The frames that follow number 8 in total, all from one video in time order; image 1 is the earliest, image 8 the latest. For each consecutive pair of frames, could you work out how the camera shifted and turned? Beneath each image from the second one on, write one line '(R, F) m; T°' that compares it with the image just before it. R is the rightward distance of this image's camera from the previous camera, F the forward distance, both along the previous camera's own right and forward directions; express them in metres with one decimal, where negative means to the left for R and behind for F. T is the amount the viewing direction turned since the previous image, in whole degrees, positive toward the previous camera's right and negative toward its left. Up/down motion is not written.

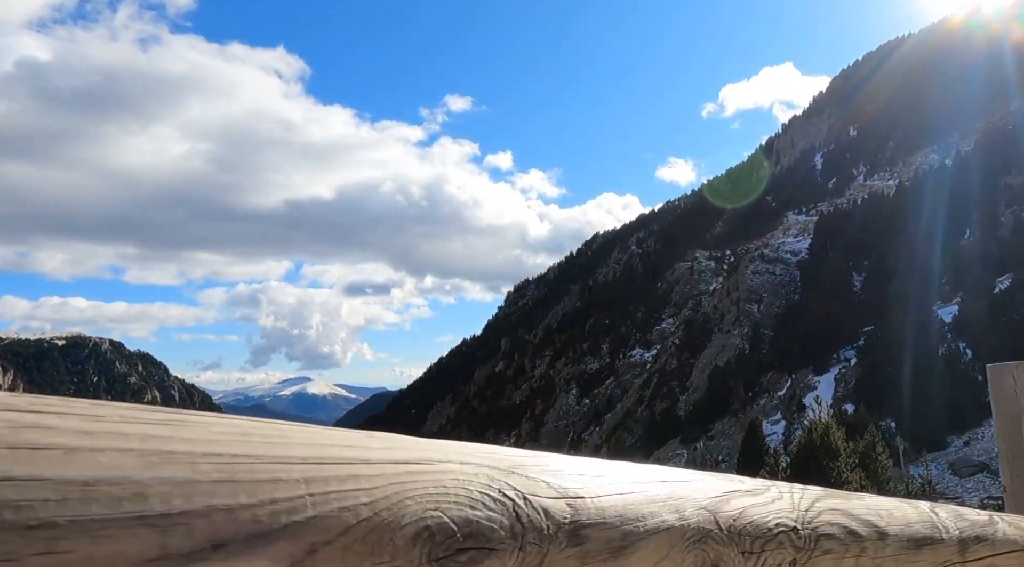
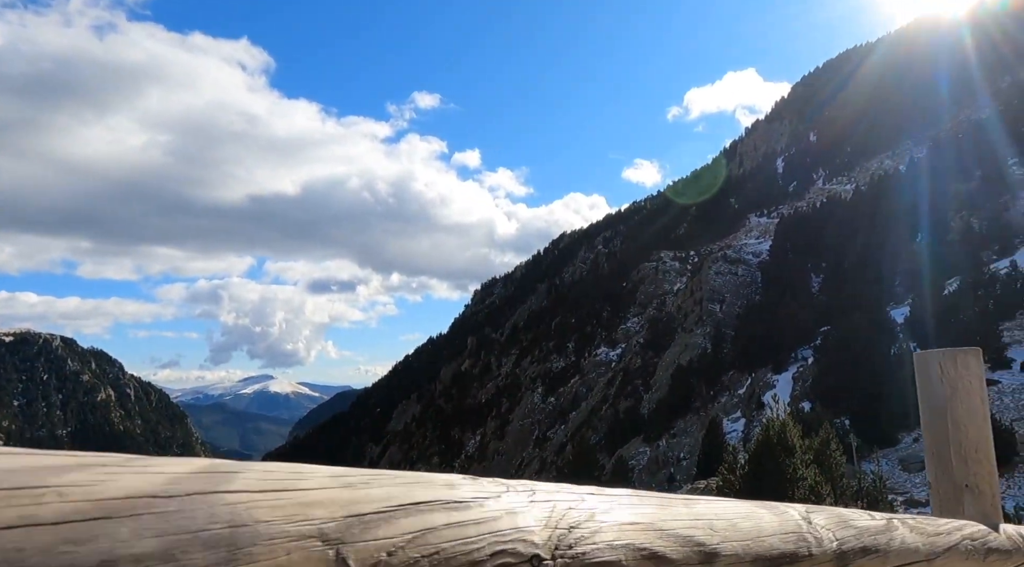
(0.0, -0.2) m; +2°
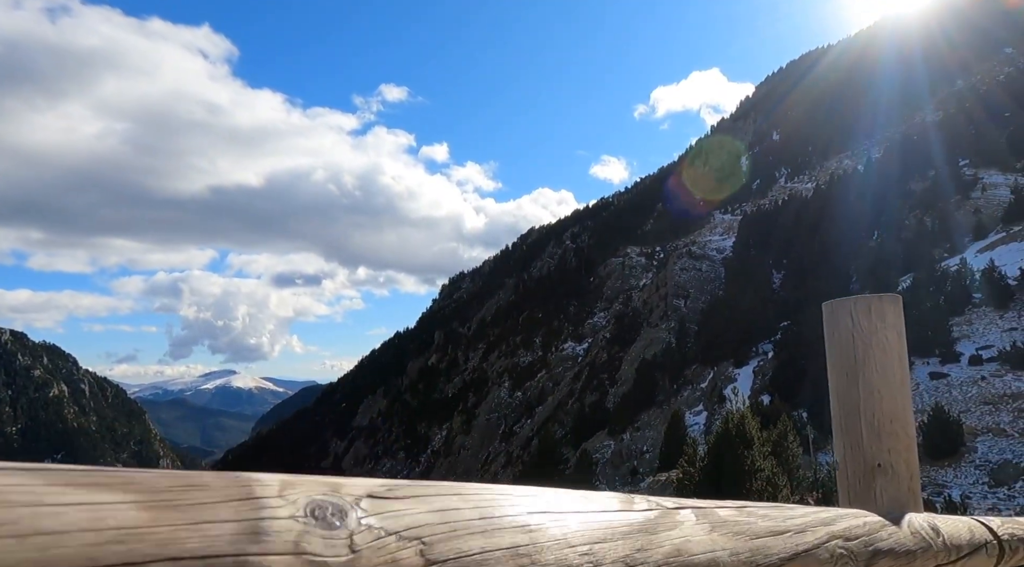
(0.0, -0.3) m; +2°
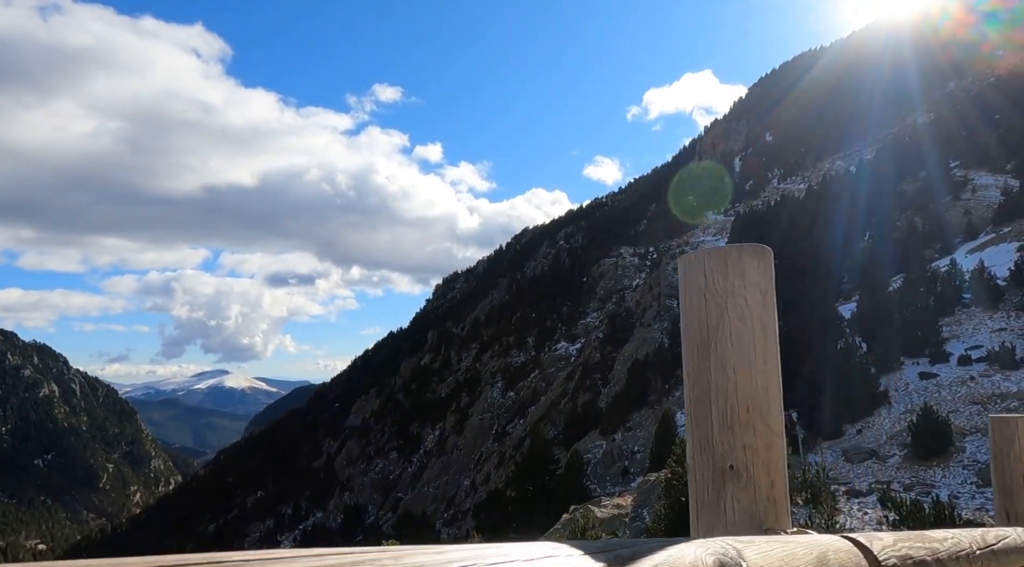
(+0.1, +0.1) m; 0°
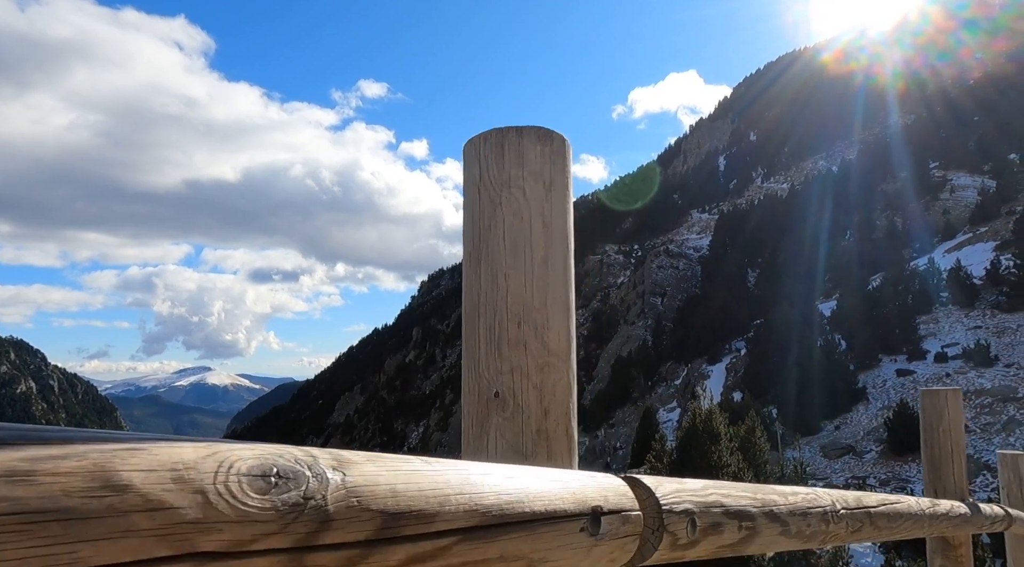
(+0.1, -0.1) m; +1°
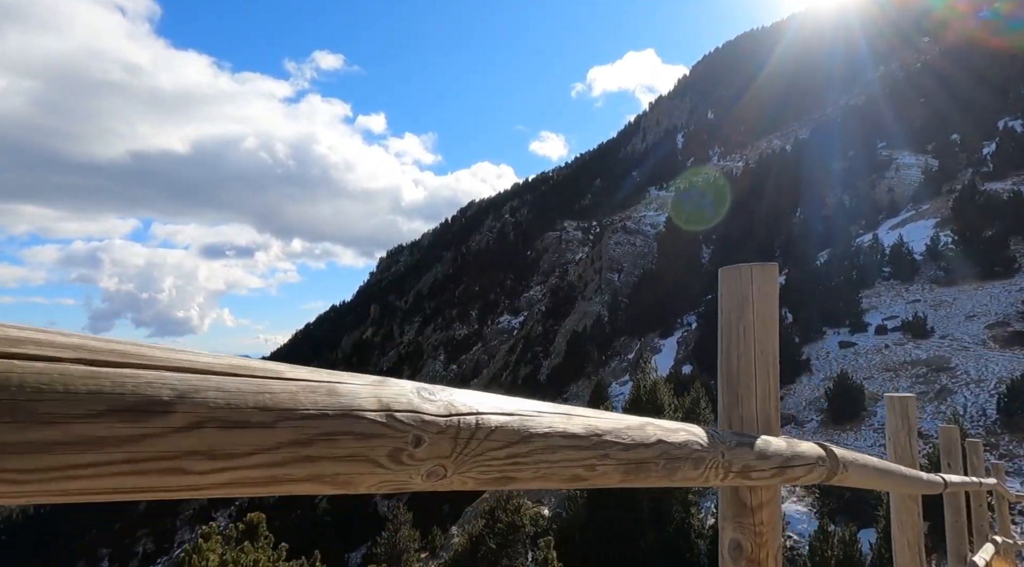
(+0.2, 0.0) m; +3°
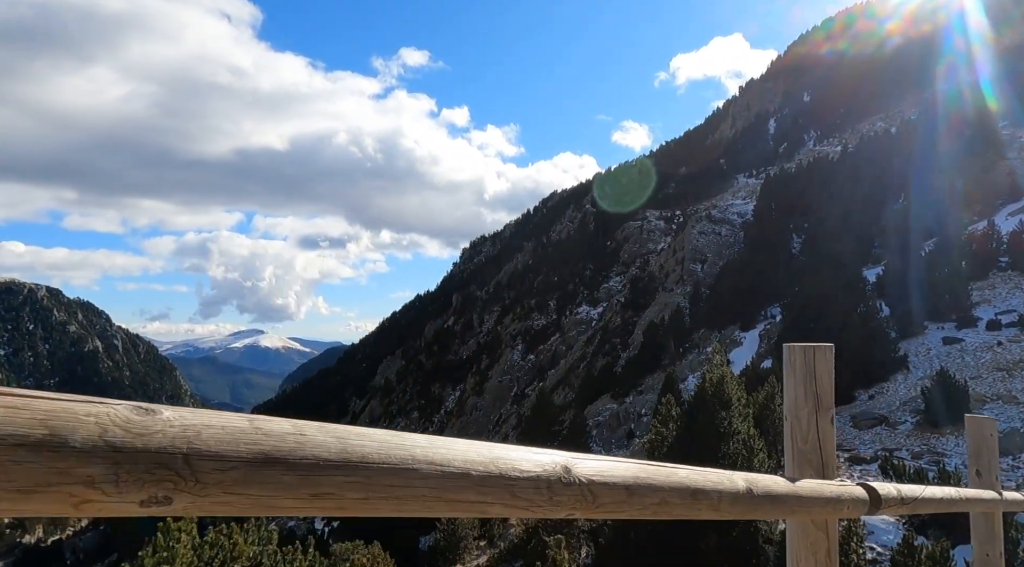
(+0.4, +1.1) m; -6°
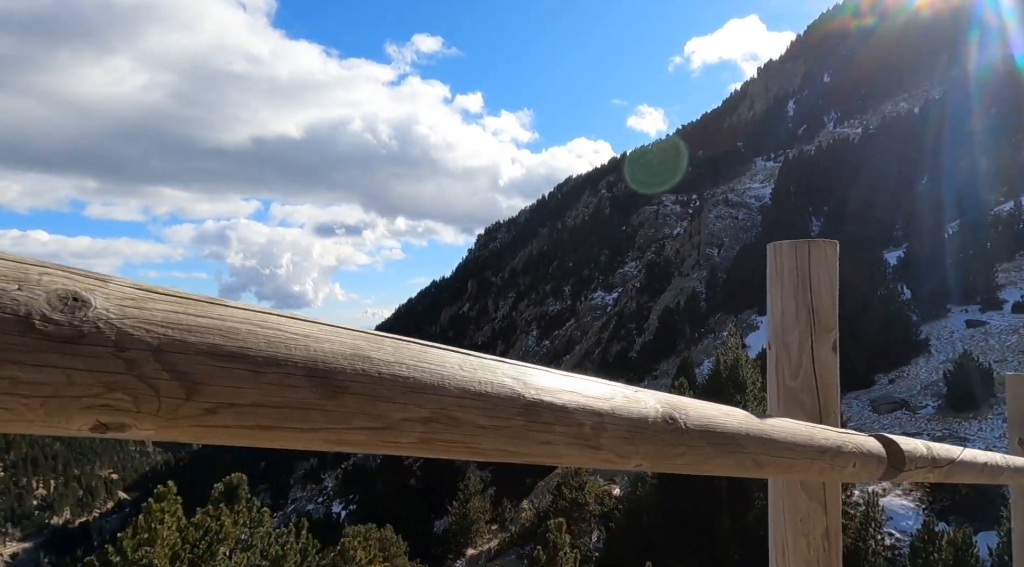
(+0.1, +0.3) m; -1°
